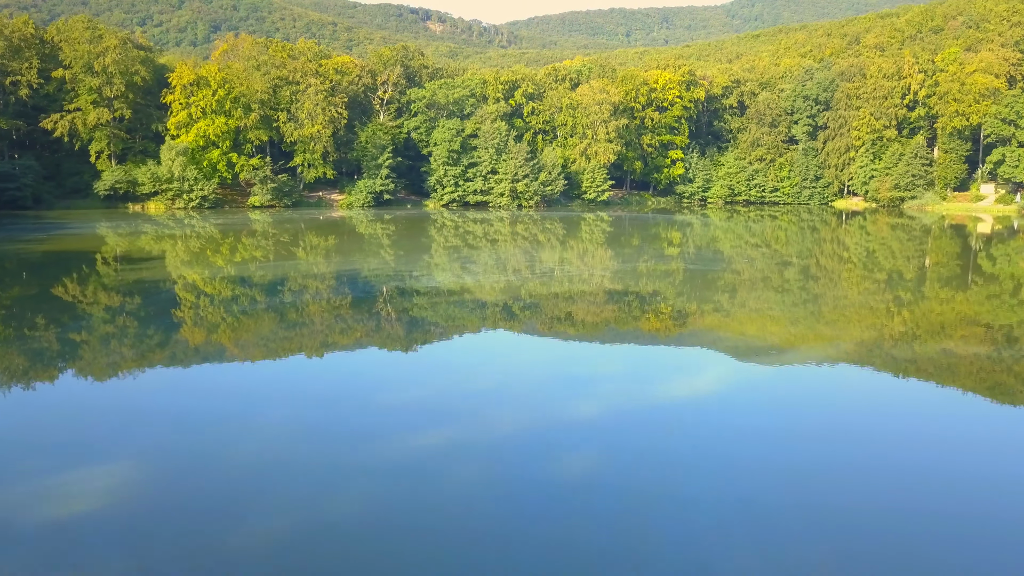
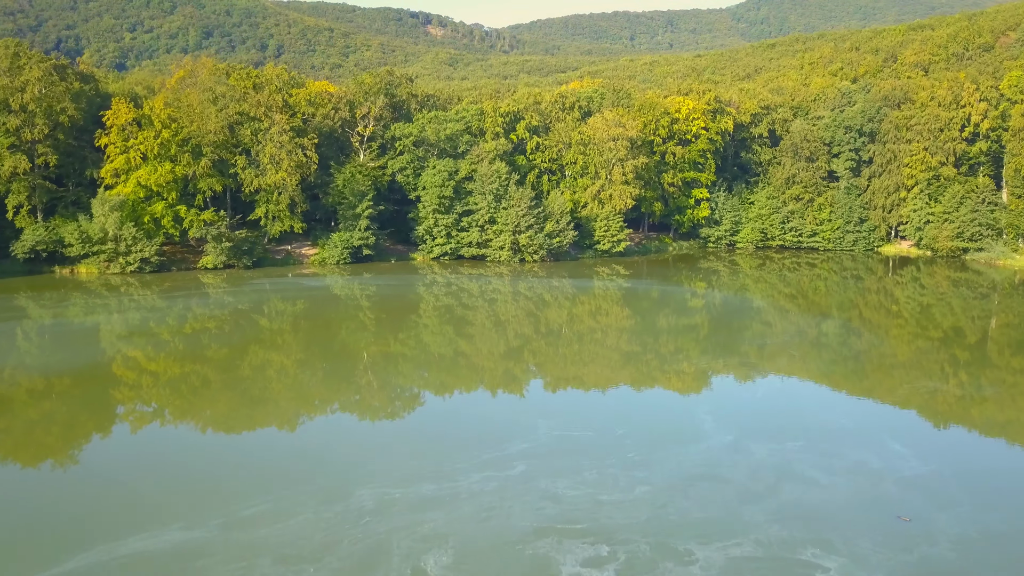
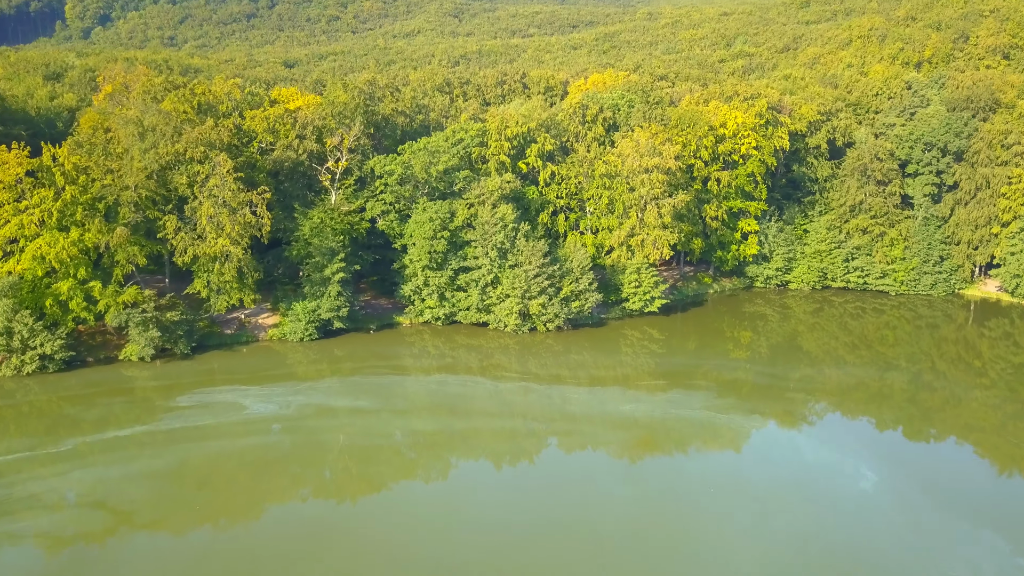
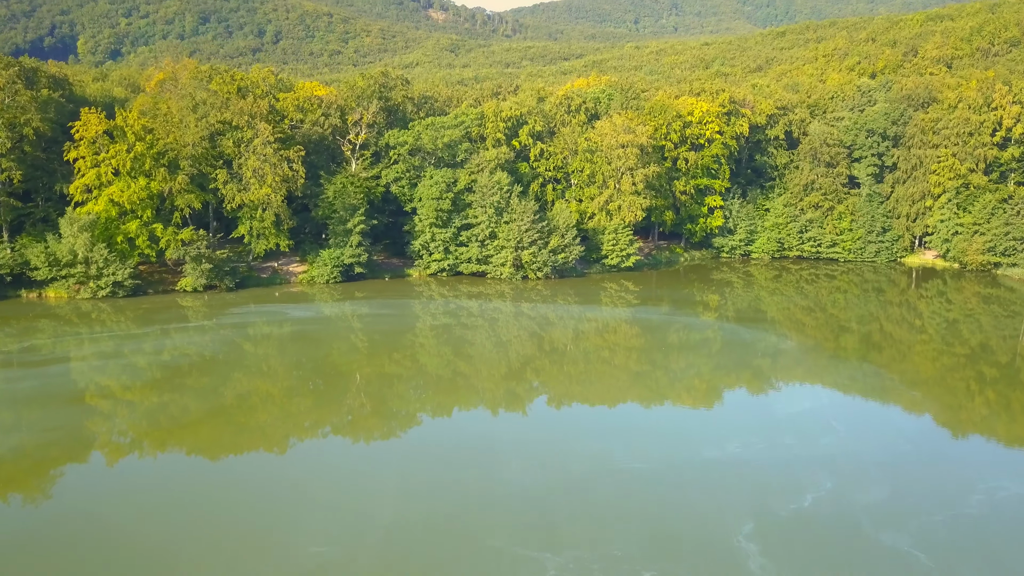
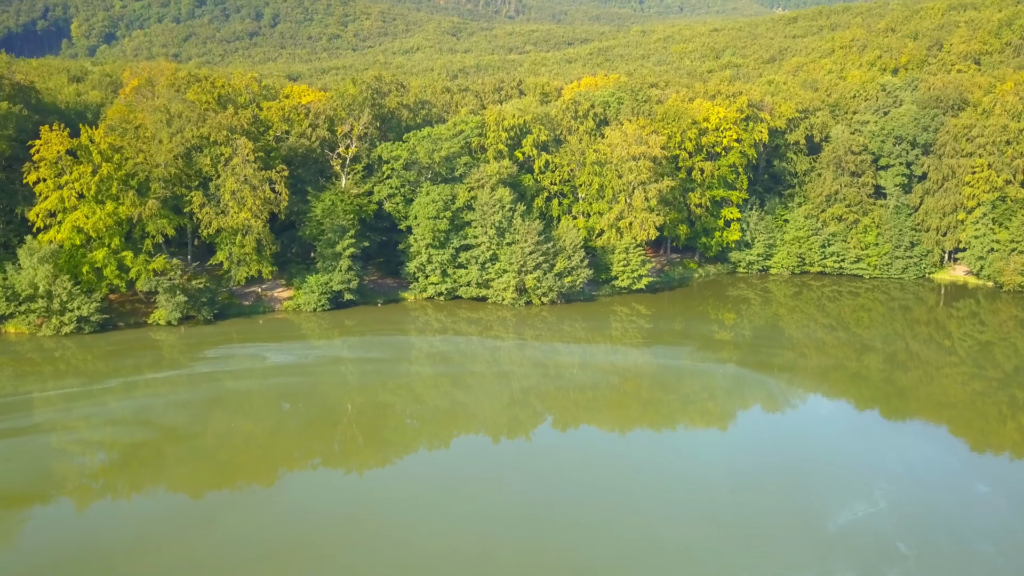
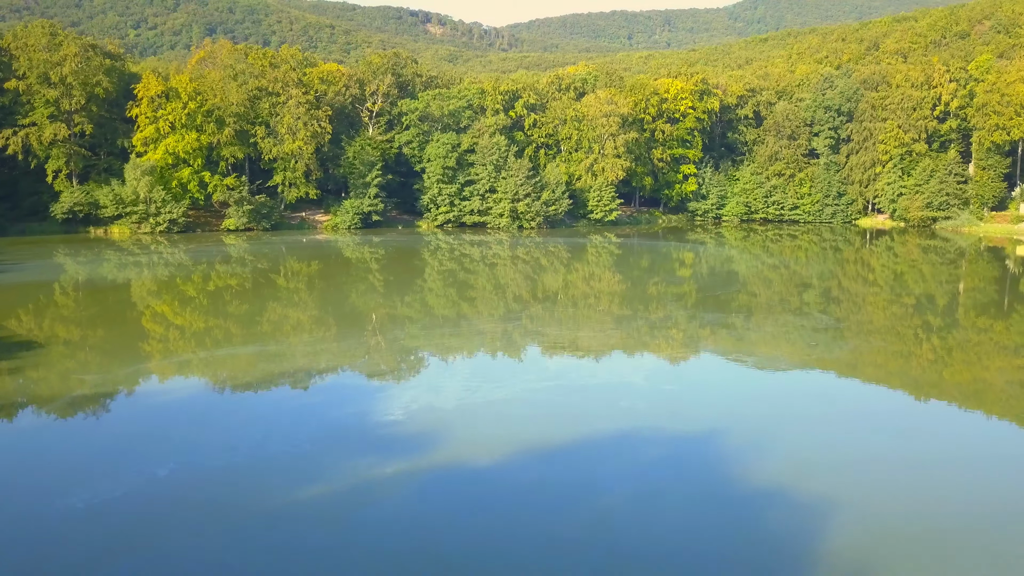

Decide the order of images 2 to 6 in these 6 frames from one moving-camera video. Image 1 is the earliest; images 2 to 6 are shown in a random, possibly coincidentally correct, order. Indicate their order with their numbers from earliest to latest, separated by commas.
6, 2, 4, 5, 3
